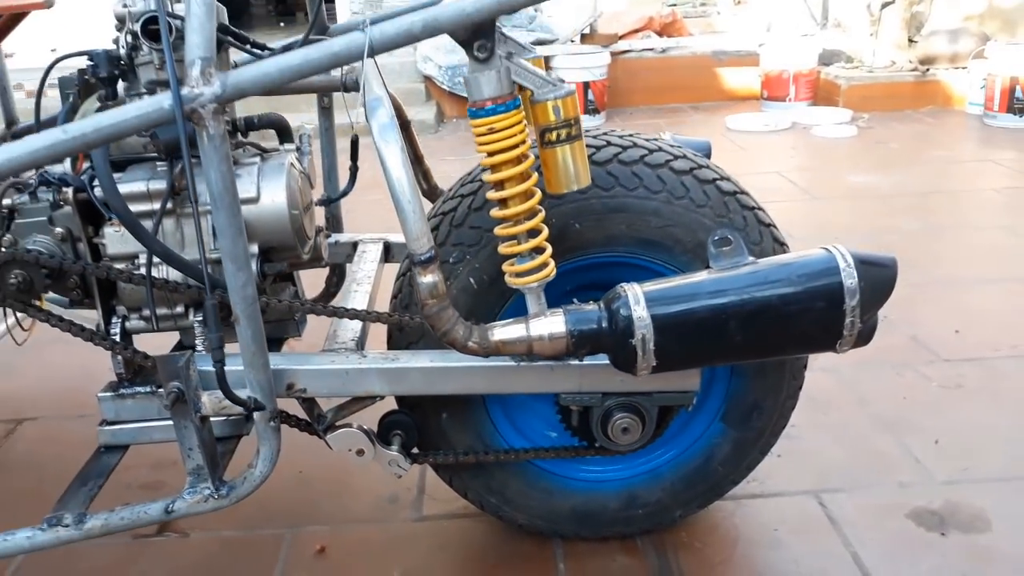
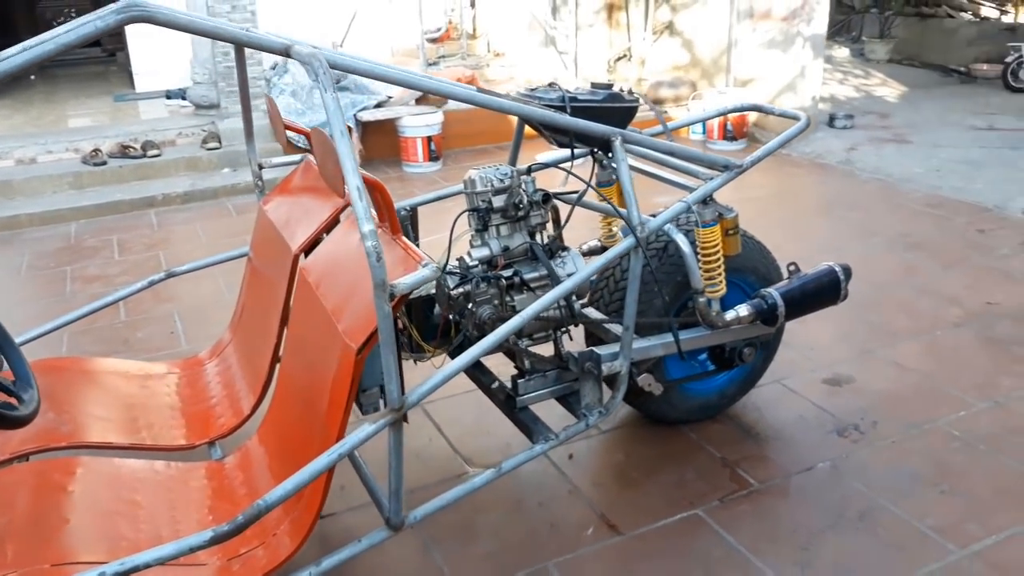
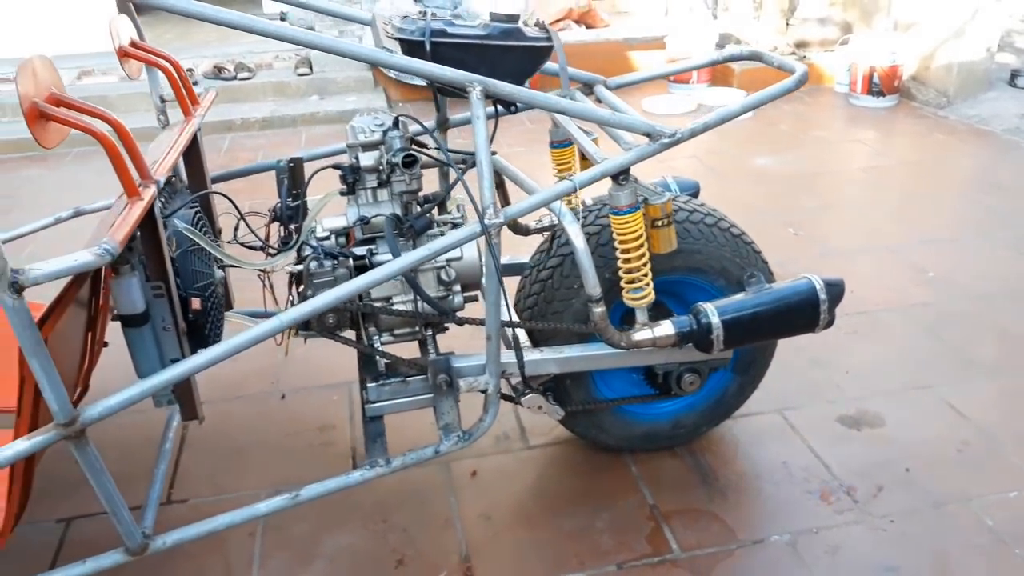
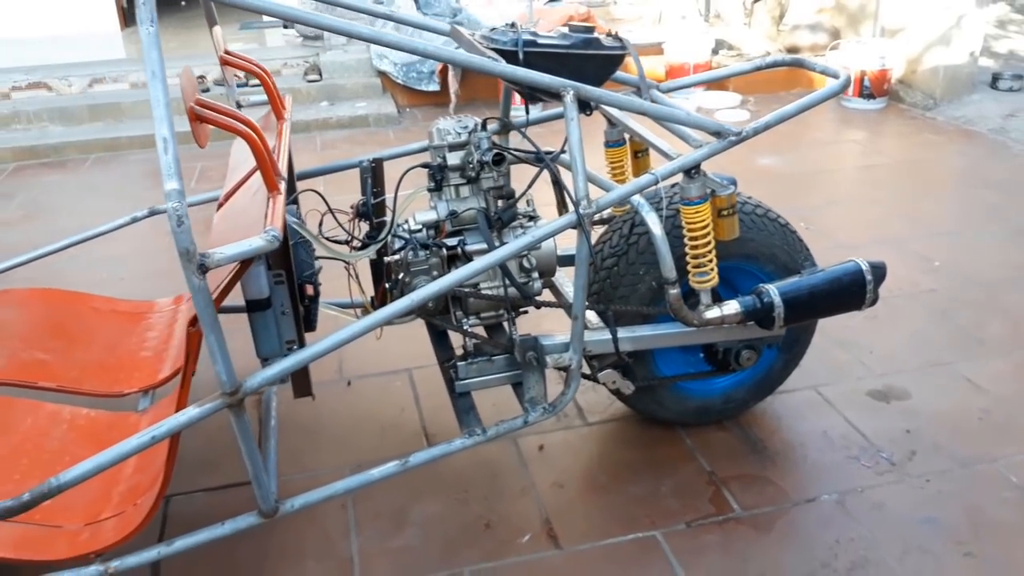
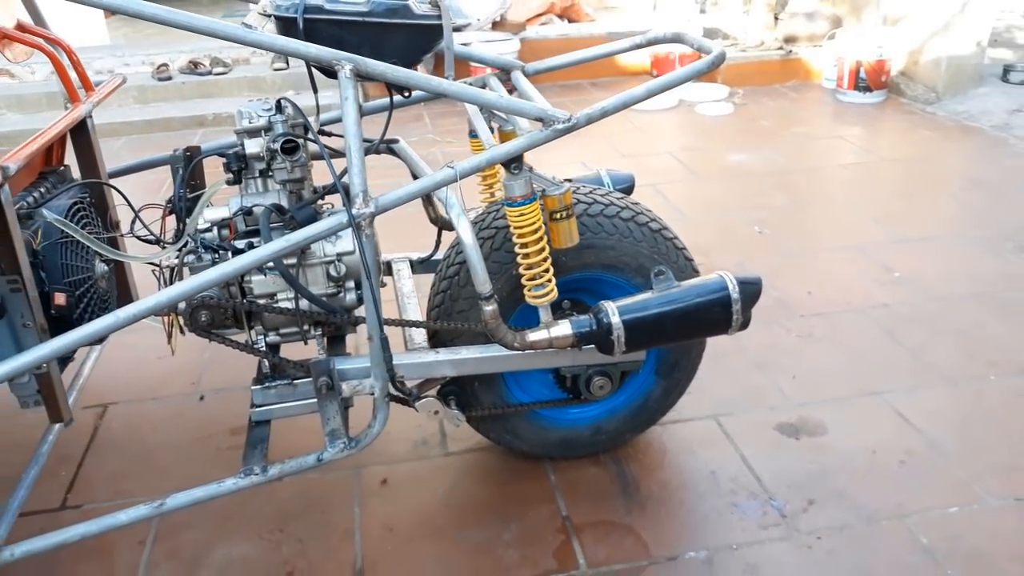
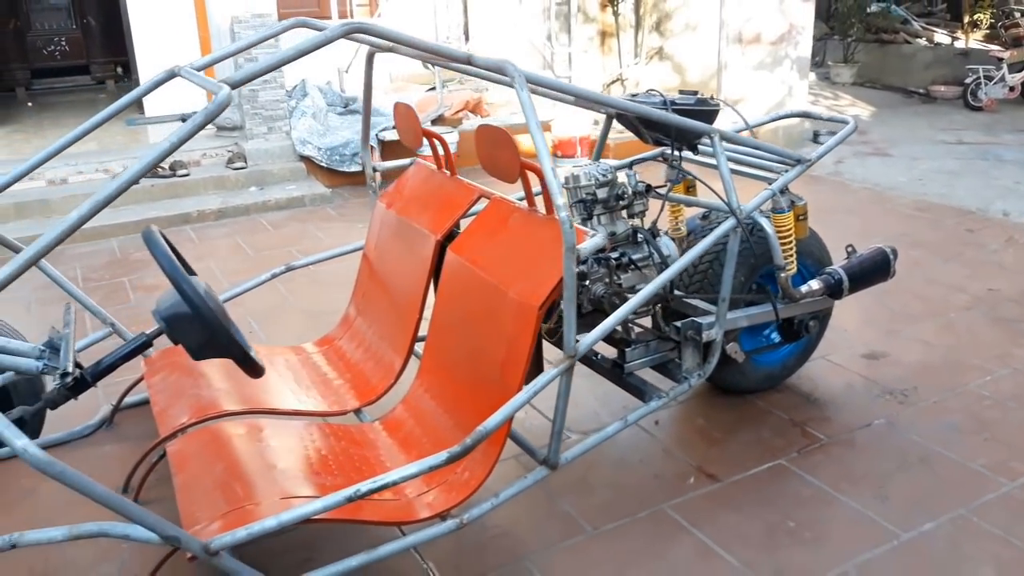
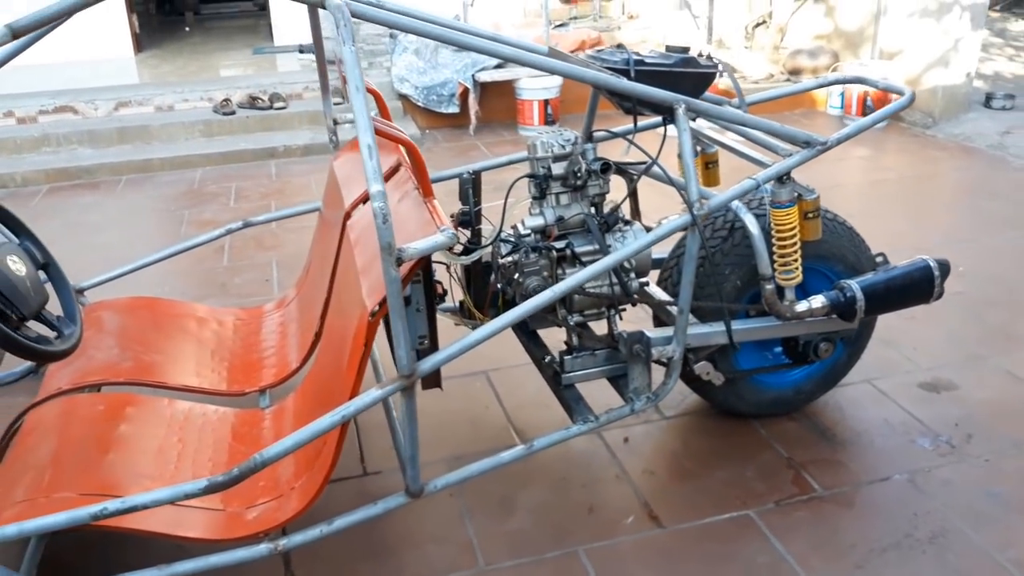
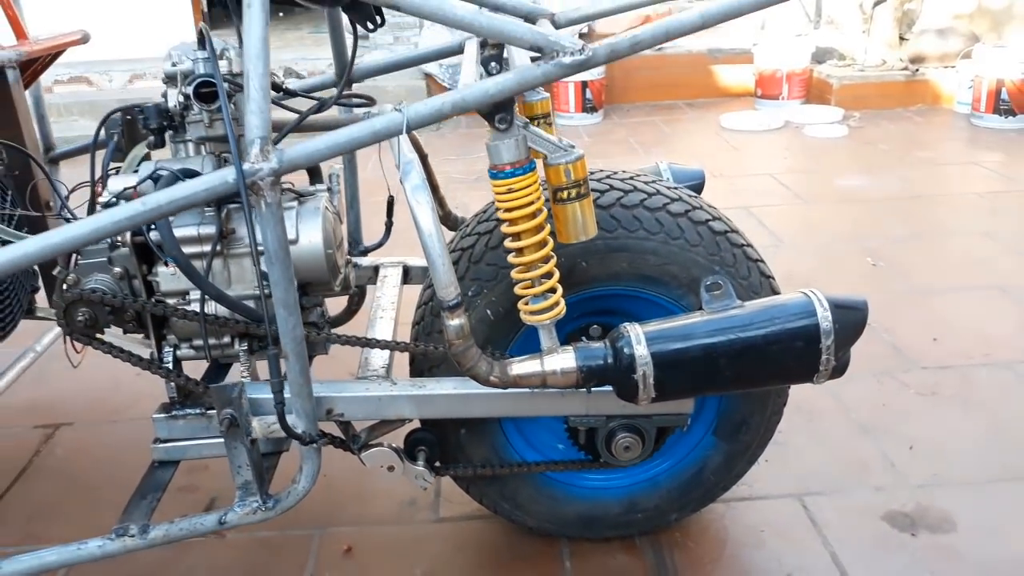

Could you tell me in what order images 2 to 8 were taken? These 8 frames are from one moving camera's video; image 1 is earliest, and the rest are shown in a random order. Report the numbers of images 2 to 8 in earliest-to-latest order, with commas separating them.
8, 5, 3, 4, 7, 2, 6
